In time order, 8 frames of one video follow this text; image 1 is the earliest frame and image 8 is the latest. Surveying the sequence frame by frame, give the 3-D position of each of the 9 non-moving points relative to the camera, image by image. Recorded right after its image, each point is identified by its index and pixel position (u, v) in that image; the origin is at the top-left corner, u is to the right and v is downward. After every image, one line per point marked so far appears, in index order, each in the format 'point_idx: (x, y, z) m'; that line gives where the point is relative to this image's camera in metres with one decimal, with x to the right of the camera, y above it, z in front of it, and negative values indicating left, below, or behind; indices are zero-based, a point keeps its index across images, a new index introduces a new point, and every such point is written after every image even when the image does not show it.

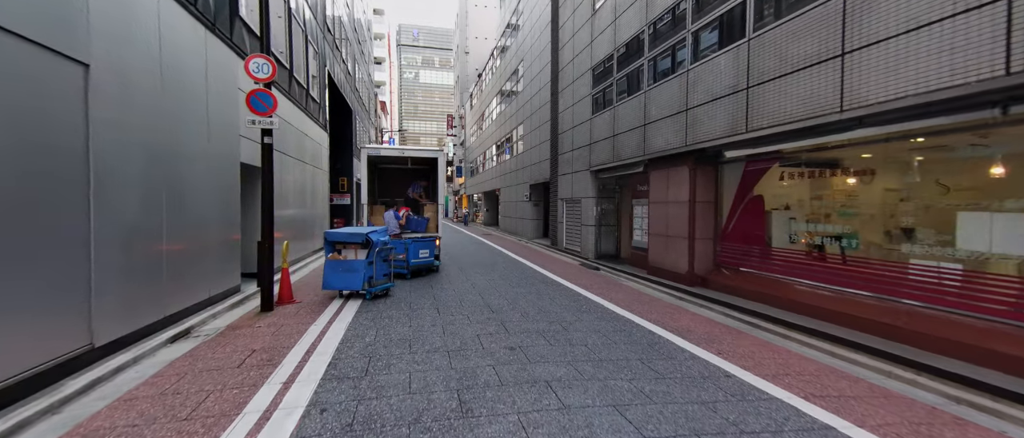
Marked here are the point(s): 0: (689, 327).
0: (+2.8, -1.7, +5.8) m
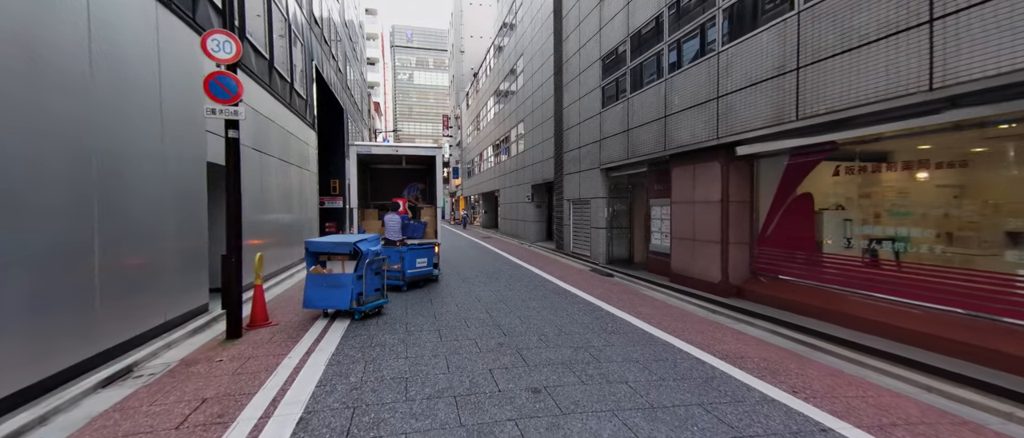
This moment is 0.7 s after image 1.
0: (+3.0, -1.7, +4.9) m
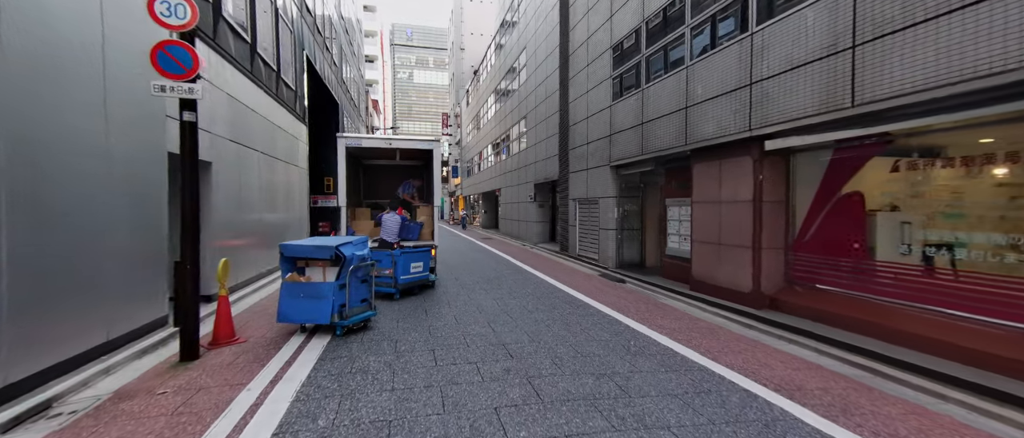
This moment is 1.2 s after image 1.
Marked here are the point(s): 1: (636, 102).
0: (+3.1, -1.8, +4.1) m
1: (+3.2, +3.0, +9.6) m
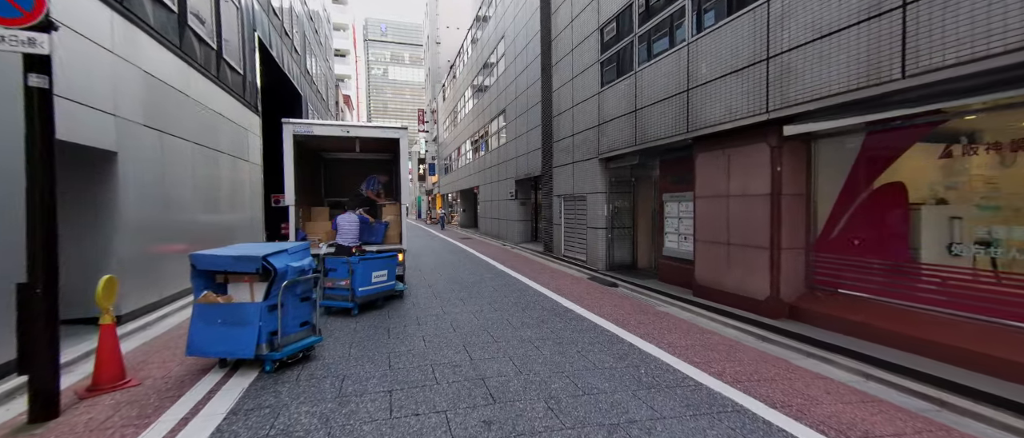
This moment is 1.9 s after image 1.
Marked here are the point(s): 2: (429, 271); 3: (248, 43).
0: (+3.0, -1.7, +3.2) m
1: (+2.7, +3.1, +8.7) m
2: (-2.2, -1.4, +10.1) m
3: (-8.4, +5.6, +11.7) m
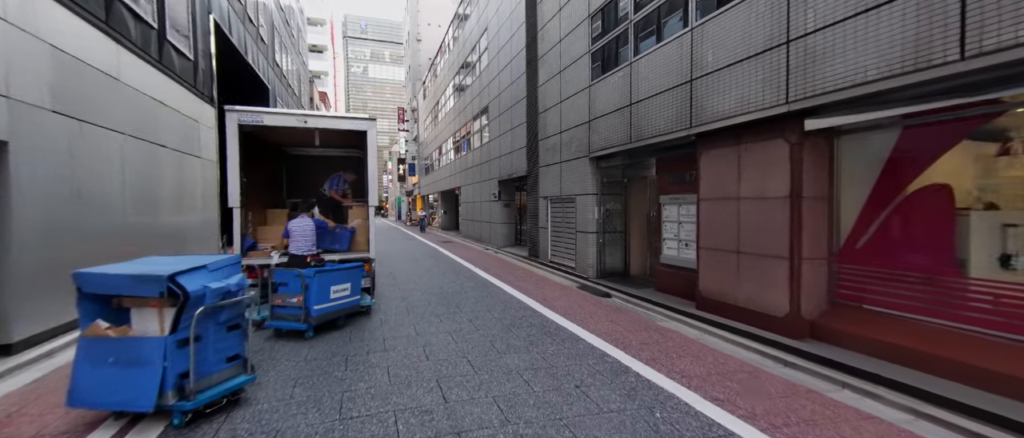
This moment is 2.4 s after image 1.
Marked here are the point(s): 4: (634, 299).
0: (+2.9, -1.8, +2.5) m
1: (+2.3, +3.0, +8.0) m
2: (-2.7, -1.5, +9.1) m
3: (-8.9, +5.5, +10.5) m
4: (+2.4, -1.6, +7.3) m
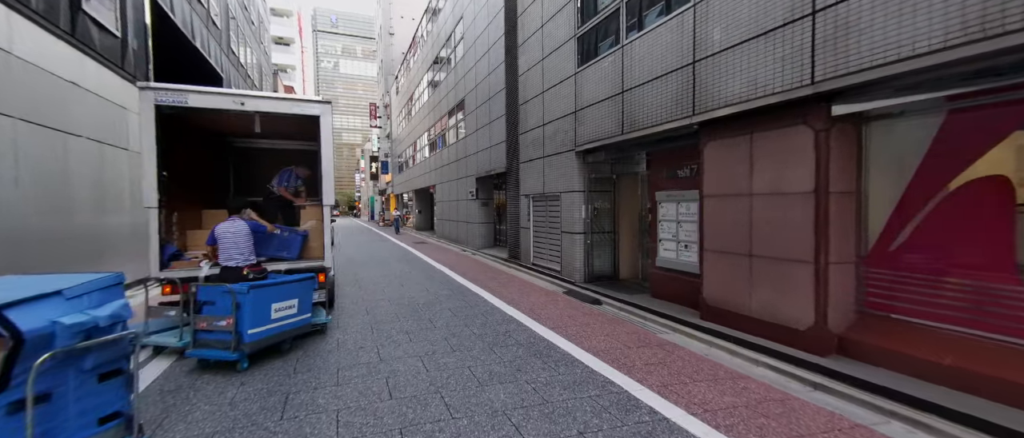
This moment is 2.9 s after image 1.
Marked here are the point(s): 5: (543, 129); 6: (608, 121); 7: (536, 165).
0: (+2.8, -1.8, +1.8) m
1: (+1.9, +3.0, +7.2) m
2: (-3.1, -1.5, +8.1) m
3: (-9.4, +5.4, +9.1) m
4: (+2.1, -1.6, +6.6) m
5: (+0.8, +2.3, +9.7) m
6: (+1.9, +2.0, +7.4) m
7: (+0.6, +1.4, +9.9) m
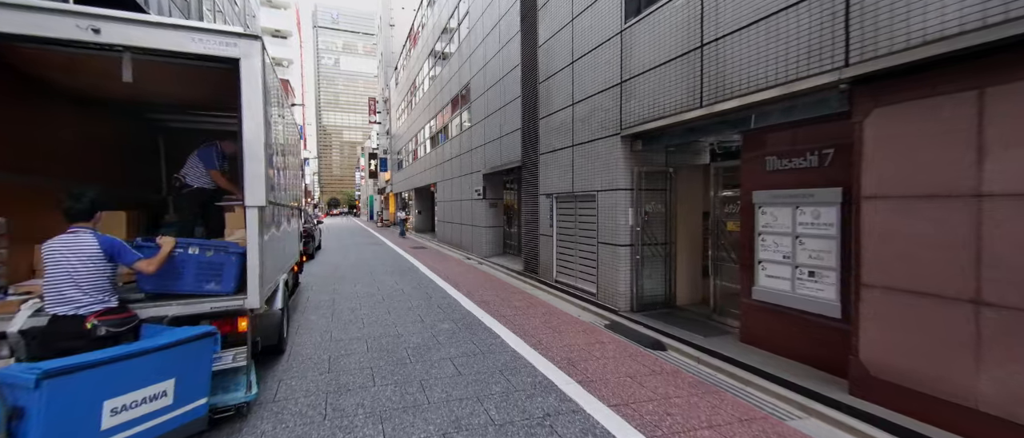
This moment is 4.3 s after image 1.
0: (+3.2, -1.9, -0.3) m
1: (+2.4, +2.9, +5.2) m
2: (-2.7, -1.6, +6.0) m
3: (-9.0, +5.4, +7.0) m
4: (+2.4, -1.7, +4.5) m
5: (+1.2, +2.2, +7.6) m
6: (+2.3, +1.8, +5.3) m
7: (+1.1, +1.3, +7.8) m
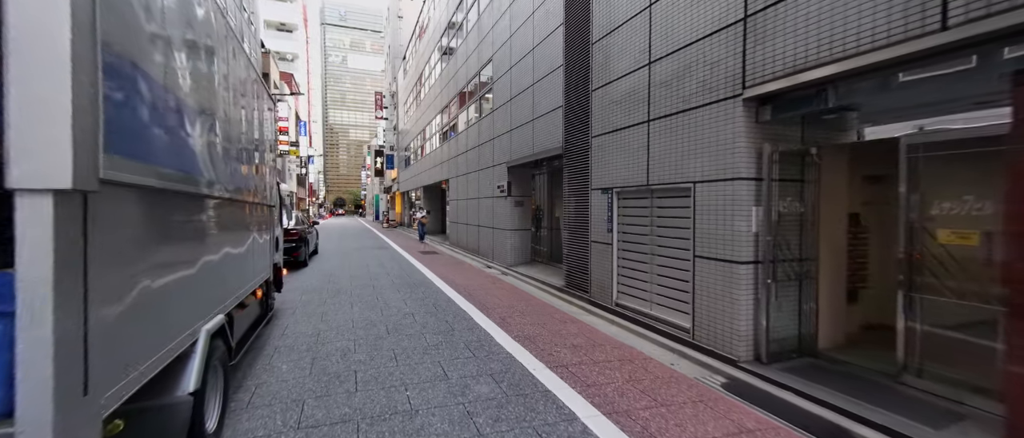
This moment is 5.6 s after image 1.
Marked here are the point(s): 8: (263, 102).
0: (+3.8, -2.0, -2.3) m
1: (+3.1, +2.8, +3.1) m
2: (-2.0, -1.6, +4.1) m
3: (-8.2, +5.4, +5.2) m
4: (+3.1, -1.8, +2.5) m
5: (+2.0, +2.2, +5.5) m
6: (+3.0, +1.8, +3.2) m
7: (+1.8, +1.3, +5.8) m
8: (-3.7, +1.7, +5.5) m
